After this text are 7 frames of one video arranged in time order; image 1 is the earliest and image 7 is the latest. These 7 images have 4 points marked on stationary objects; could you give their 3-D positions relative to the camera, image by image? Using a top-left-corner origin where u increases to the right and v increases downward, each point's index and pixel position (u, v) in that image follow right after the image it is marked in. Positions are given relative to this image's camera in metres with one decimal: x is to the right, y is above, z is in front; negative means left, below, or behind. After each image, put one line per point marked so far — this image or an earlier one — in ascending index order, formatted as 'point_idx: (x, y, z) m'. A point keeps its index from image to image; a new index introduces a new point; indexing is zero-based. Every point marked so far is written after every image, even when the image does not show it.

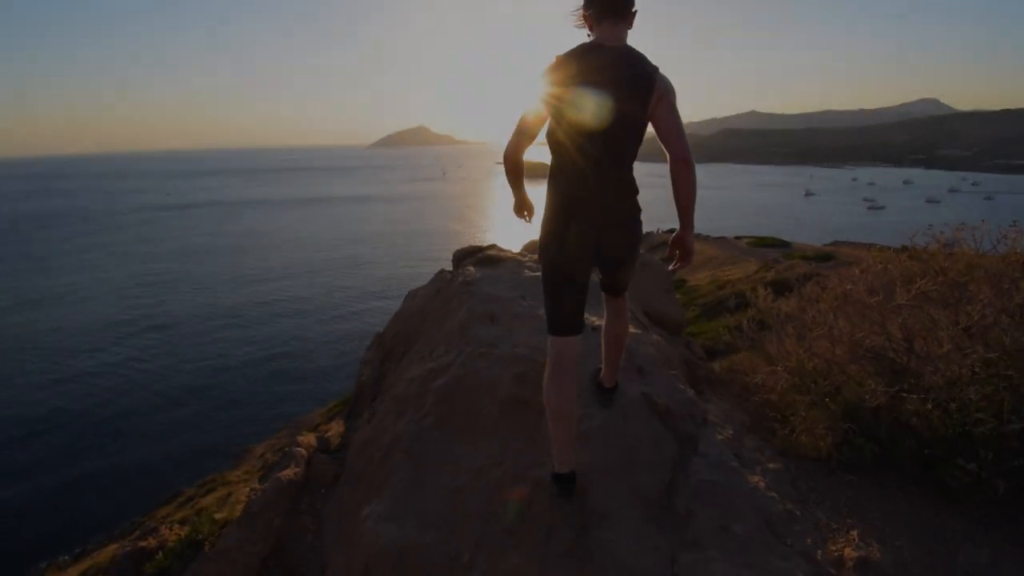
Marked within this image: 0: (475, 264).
0: (-0.2, +0.2, +4.5) m
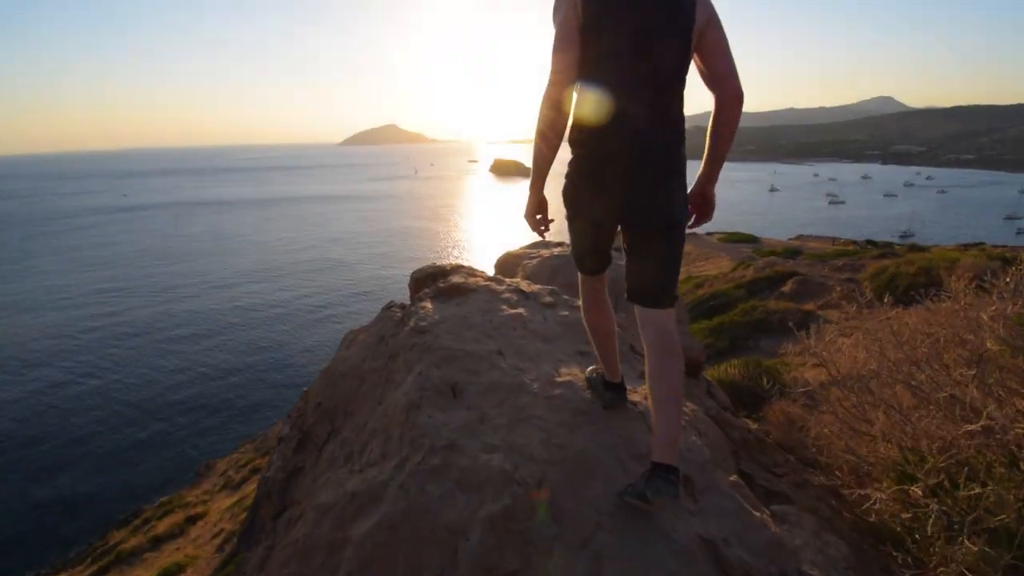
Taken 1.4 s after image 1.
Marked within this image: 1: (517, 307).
0: (-0.4, 0.0, +3.4) m
1: (0.0, -0.1, +3.2) m
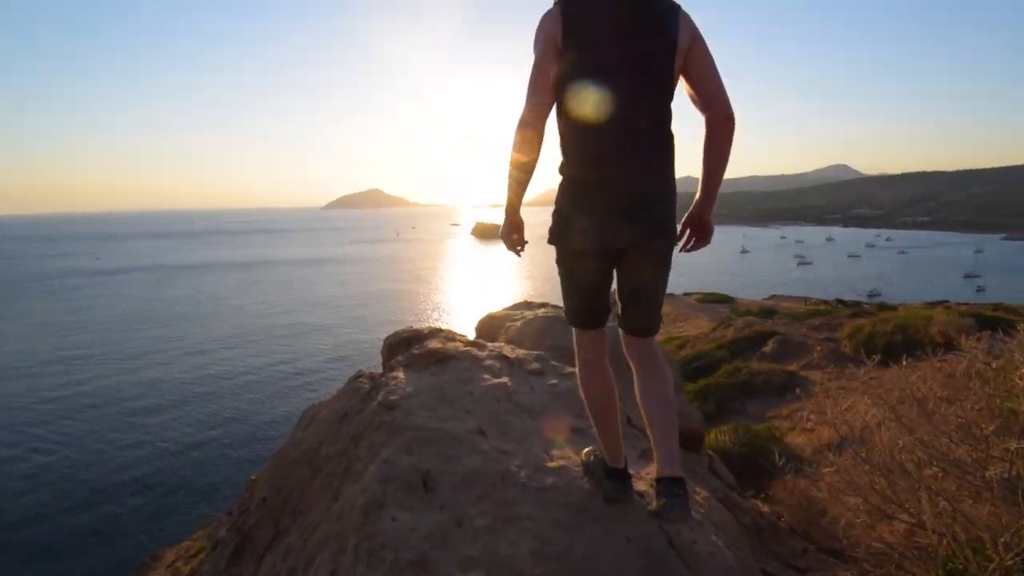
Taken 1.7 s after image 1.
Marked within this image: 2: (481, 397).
0: (-0.5, -0.3, +3.0) m
1: (-0.1, -0.4, +2.9) m
2: (-0.1, -0.4, +2.6) m
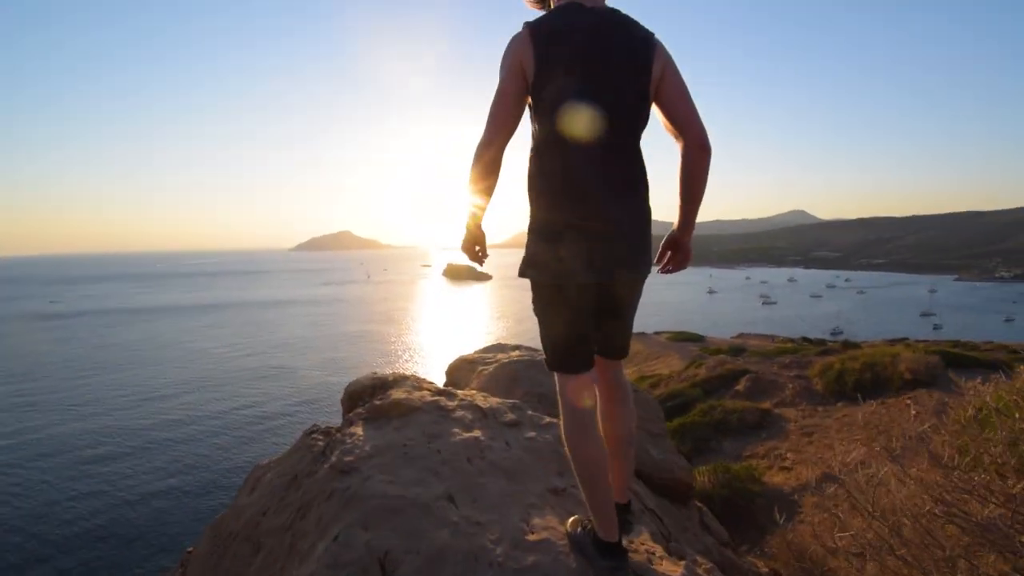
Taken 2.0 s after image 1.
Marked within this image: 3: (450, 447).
0: (-0.6, -0.5, +2.7) m
1: (-0.2, -0.6, +2.6) m
2: (-0.2, -0.6, +2.3) m
3: (-0.2, -0.6, +2.3) m
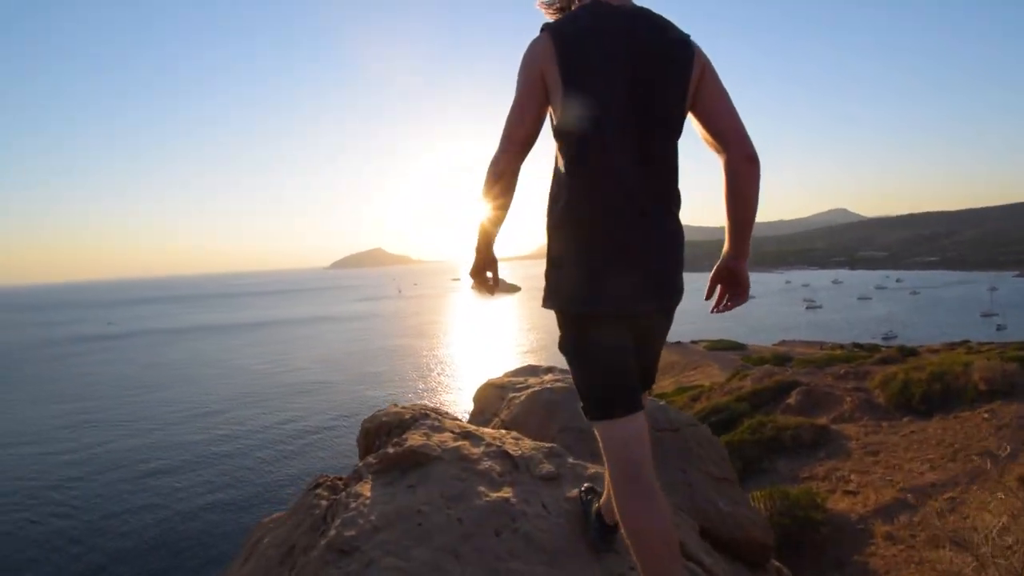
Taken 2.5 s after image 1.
0: (-0.5, -0.6, +2.3) m
1: (0.0, -0.6, +2.1) m
2: (-0.1, -0.7, +1.8) m
3: (-0.1, -0.7, +1.9) m
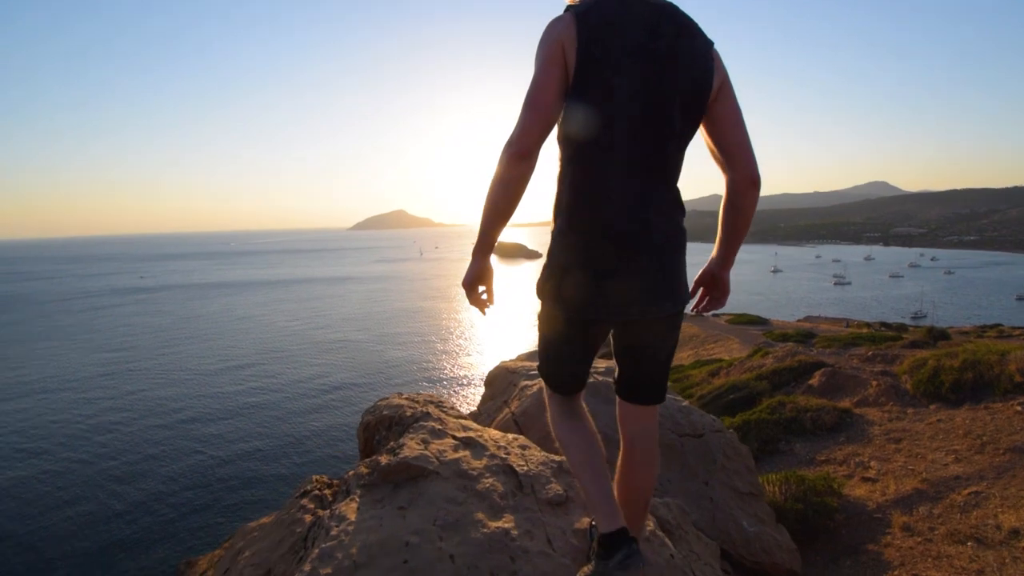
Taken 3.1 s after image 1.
0: (-0.5, -0.6, +2.1) m
1: (0.0, -0.7, +1.9) m
2: (-0.1, -0.7, +1.7) m
3: (-0.1, -0.7, +1.7) m
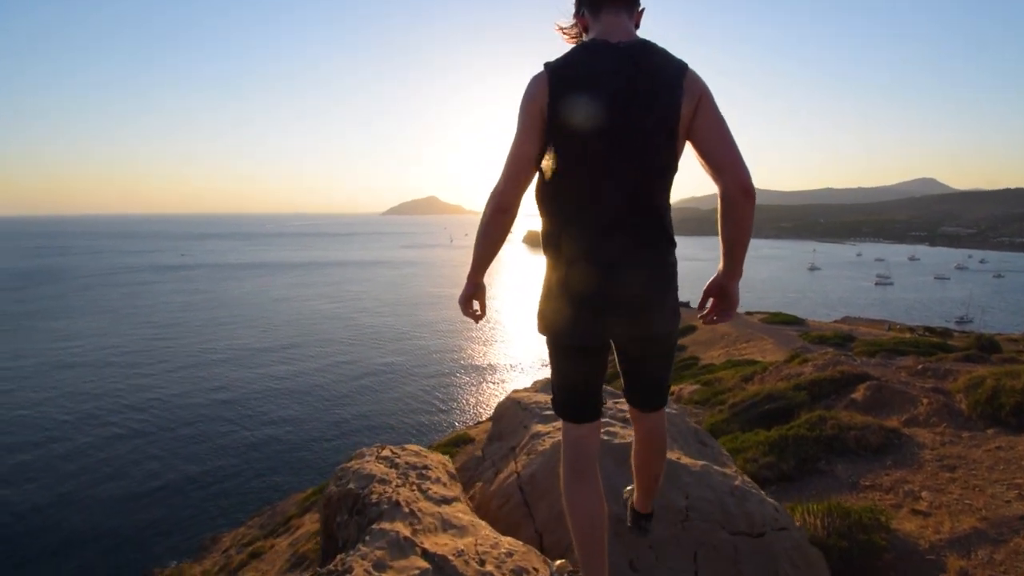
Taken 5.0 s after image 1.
0: (-0.5, -0.8, +1.5) m
1: (-0.1, -0.9, +1.3) m
2: (-0.2, -0.9, +1.0) m
3: (-0.2, -0.9, +1.1) m
